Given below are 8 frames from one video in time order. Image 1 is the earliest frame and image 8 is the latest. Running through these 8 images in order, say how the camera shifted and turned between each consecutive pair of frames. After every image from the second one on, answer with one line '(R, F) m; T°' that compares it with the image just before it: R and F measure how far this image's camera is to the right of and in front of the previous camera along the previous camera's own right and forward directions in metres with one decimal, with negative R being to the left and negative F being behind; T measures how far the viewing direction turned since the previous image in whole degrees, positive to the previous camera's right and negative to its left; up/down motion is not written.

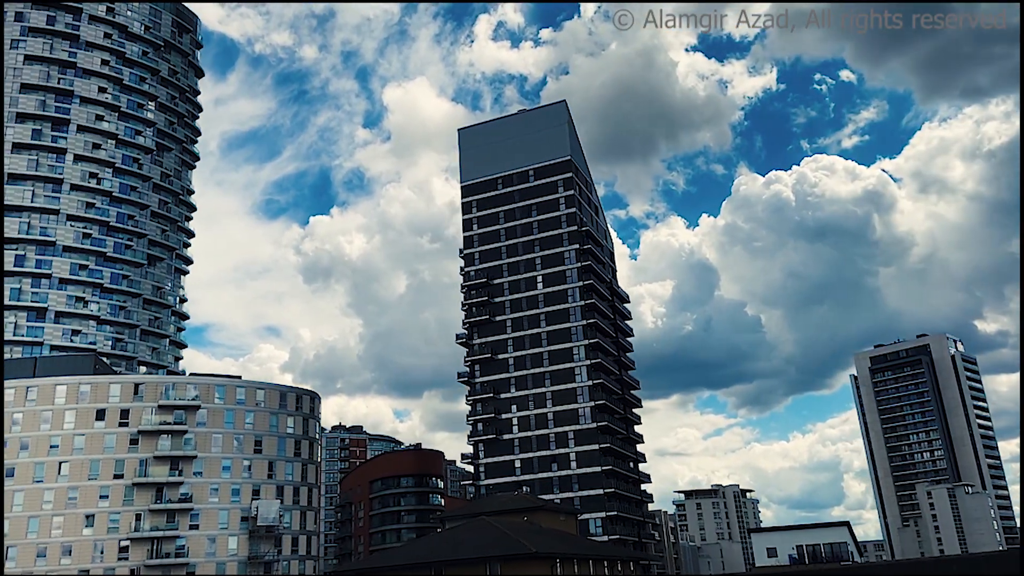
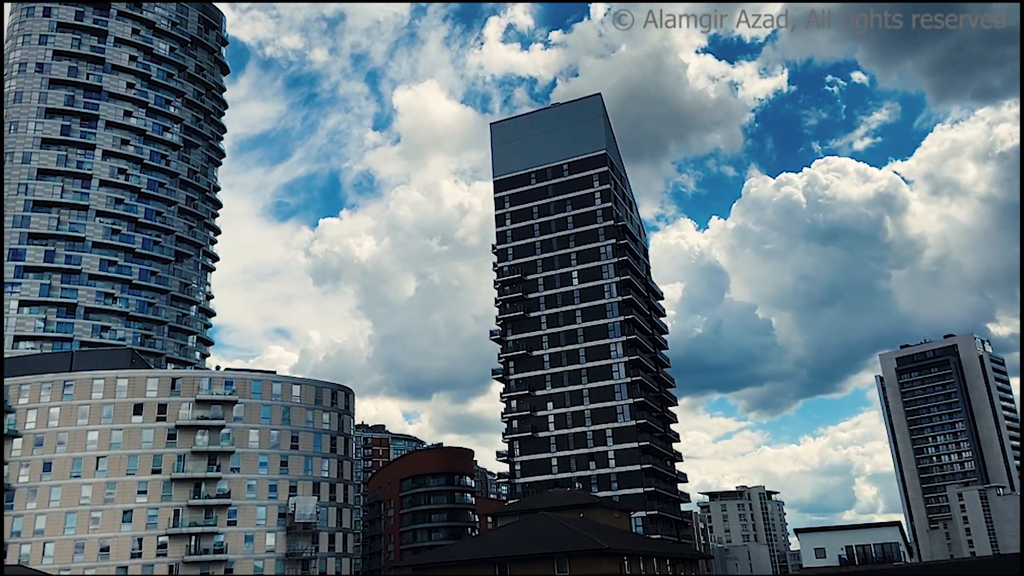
(-3.8, +1.6) m; -1°
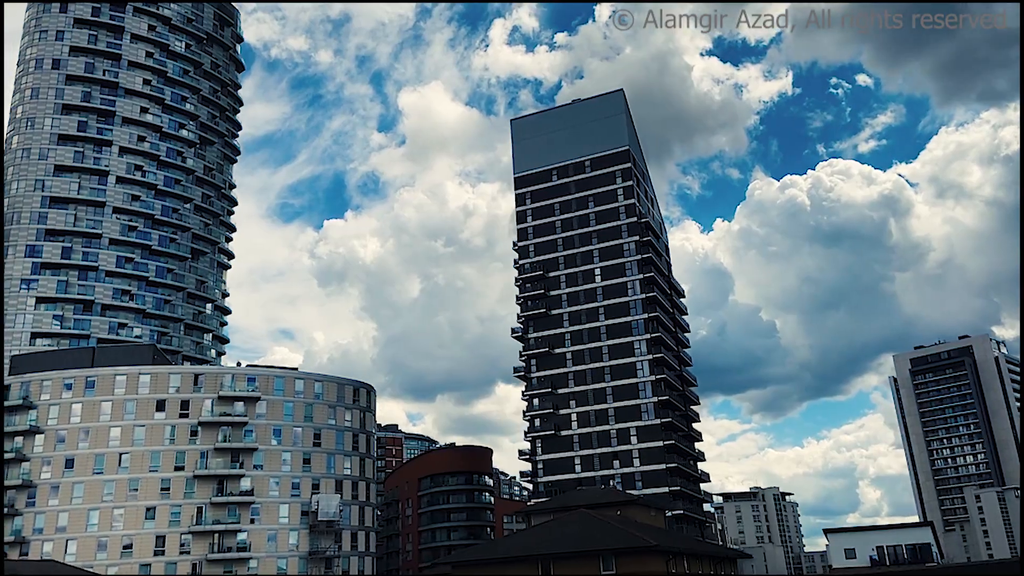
(-2.6, +1.1) m; 0°
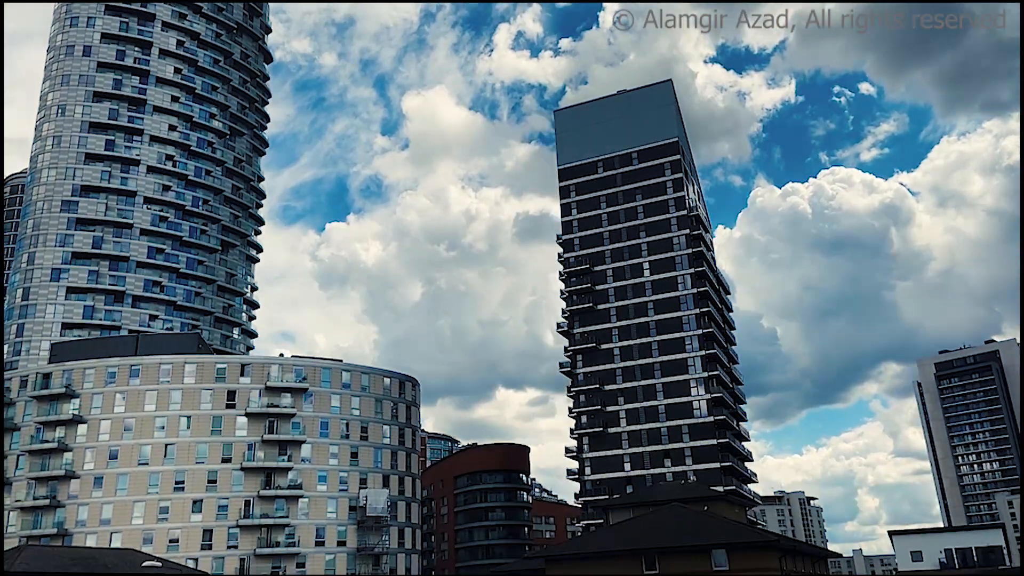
(-6.3, +2.8) m; 0°
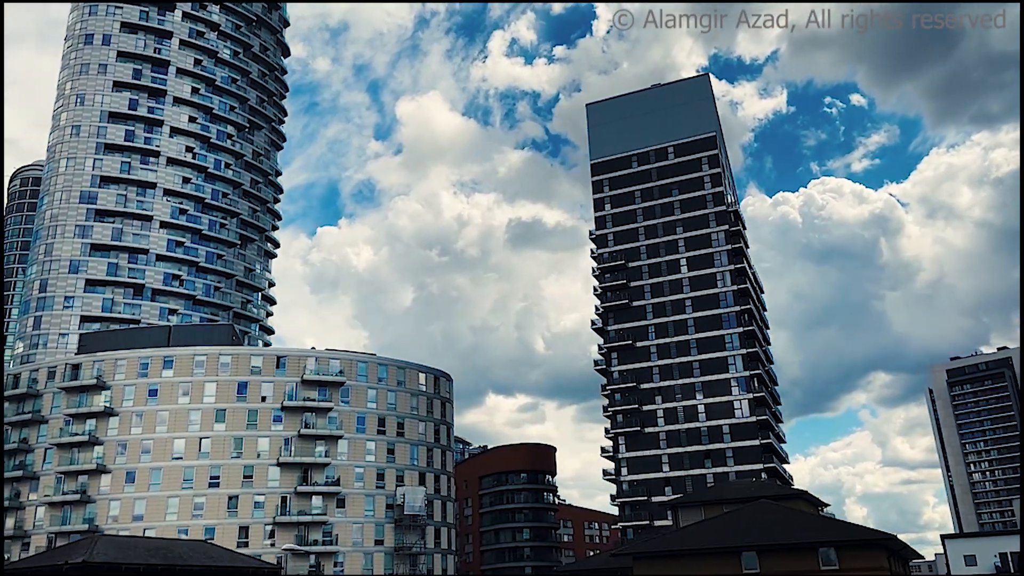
(-5.8, +2.5) m; +1°
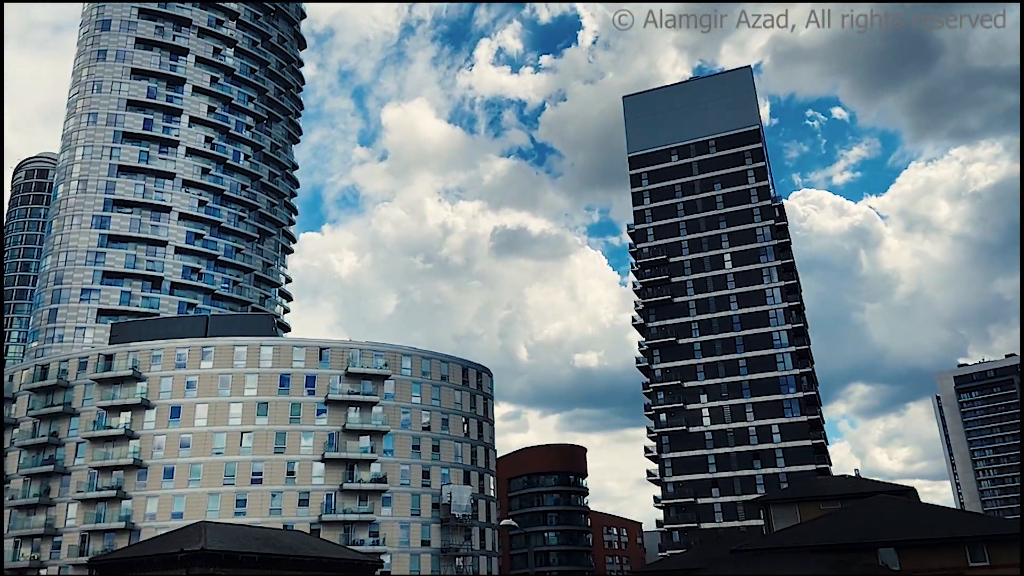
(-7.4, +3.4) m; +1°
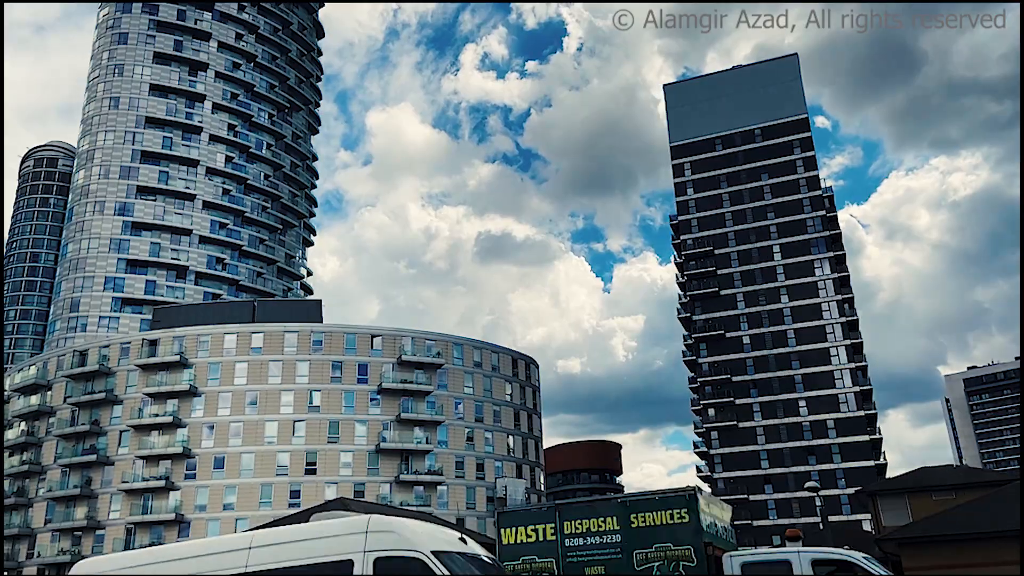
(-7.7, +3.0) m; +1°
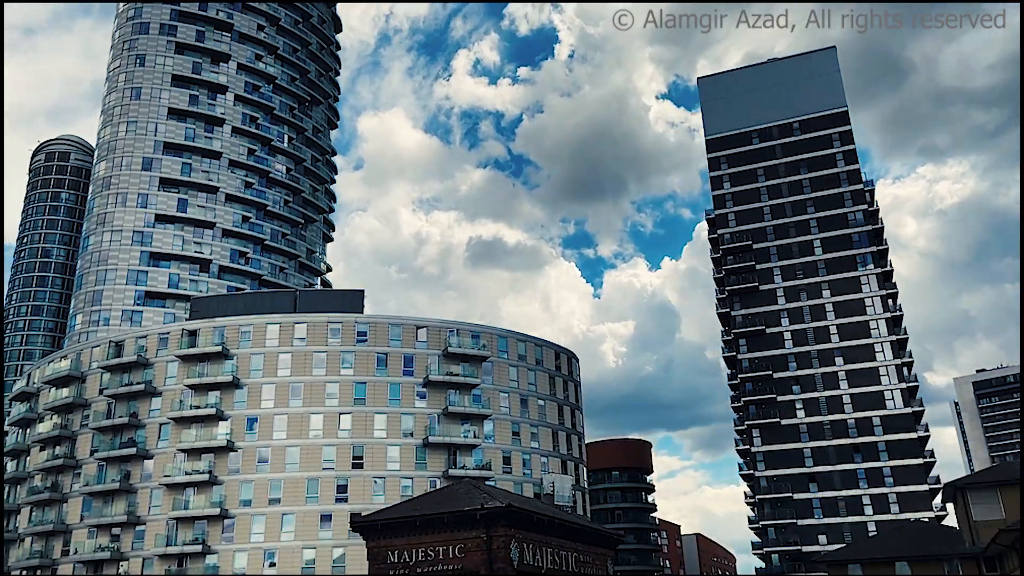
(-5.8, +2.1) m; +1°
